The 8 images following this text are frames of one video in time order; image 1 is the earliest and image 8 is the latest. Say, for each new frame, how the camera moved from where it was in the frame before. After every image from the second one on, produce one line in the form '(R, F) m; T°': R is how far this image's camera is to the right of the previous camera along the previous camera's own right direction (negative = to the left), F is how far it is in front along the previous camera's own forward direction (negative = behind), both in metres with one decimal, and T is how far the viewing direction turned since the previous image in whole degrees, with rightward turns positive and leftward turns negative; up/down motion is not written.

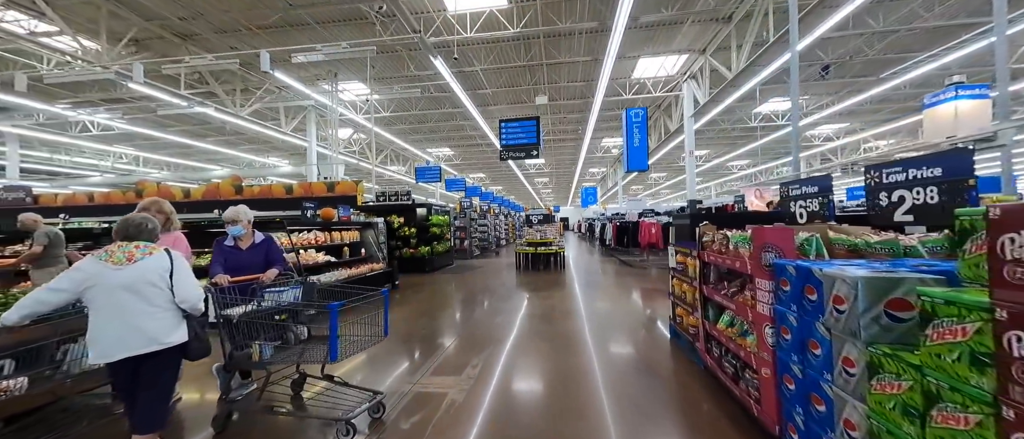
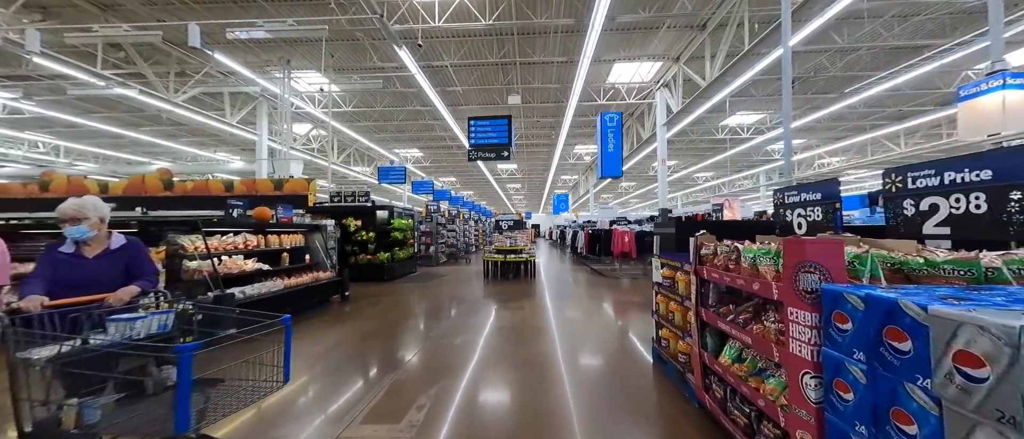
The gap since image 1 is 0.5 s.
(+0.1, +0.5) m; +5°
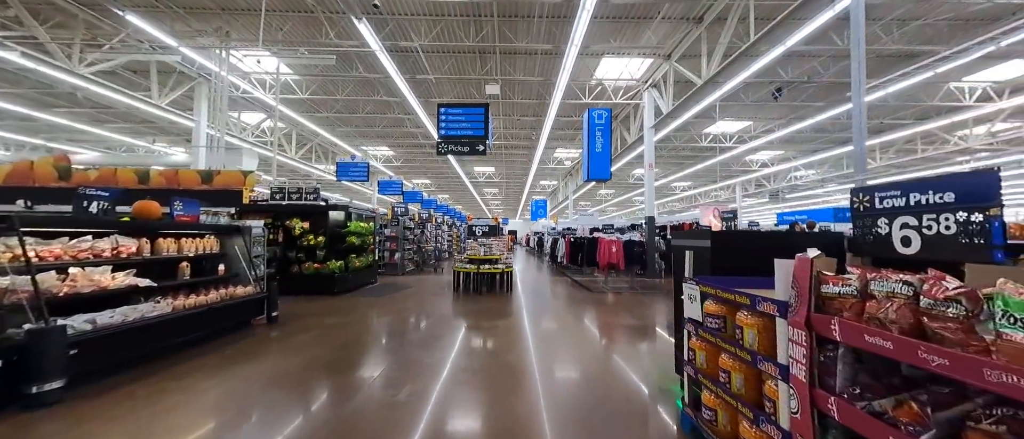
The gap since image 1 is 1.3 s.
(0.0, +0.9) m; +4°
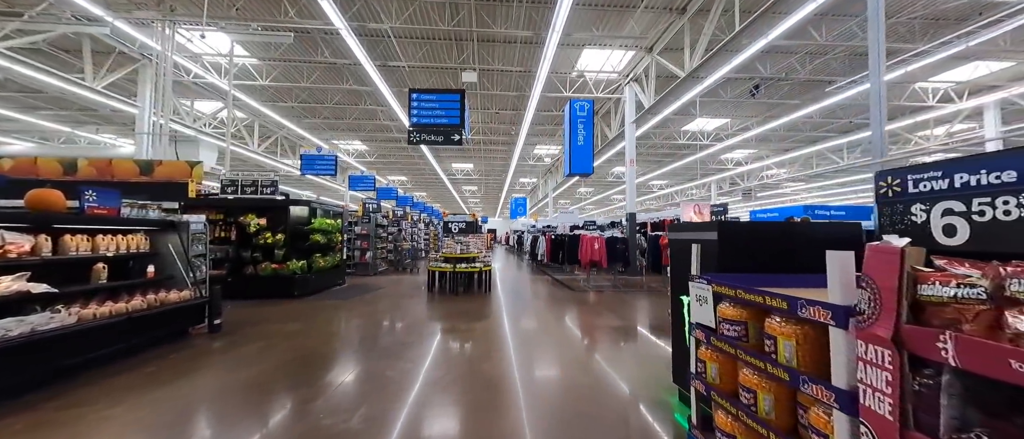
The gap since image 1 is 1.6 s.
(0.0, +0.3) m; +4°
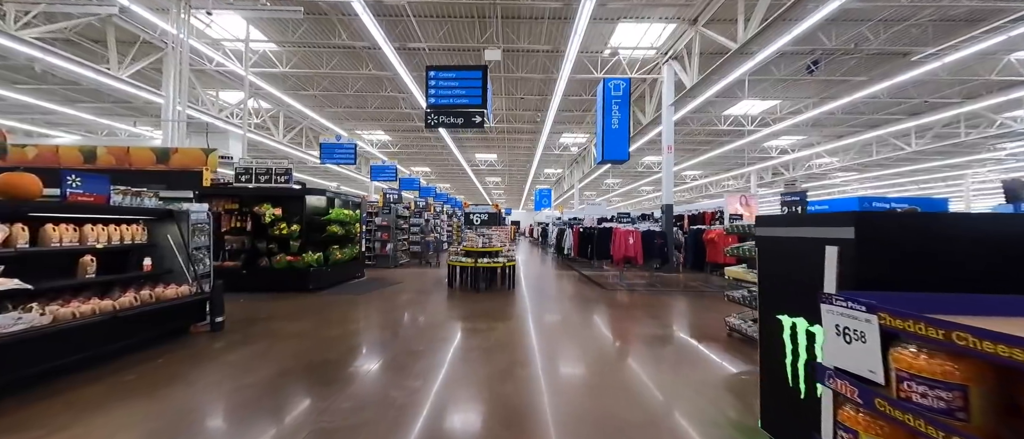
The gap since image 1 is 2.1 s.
(-0.1, +0.5) m; -4°
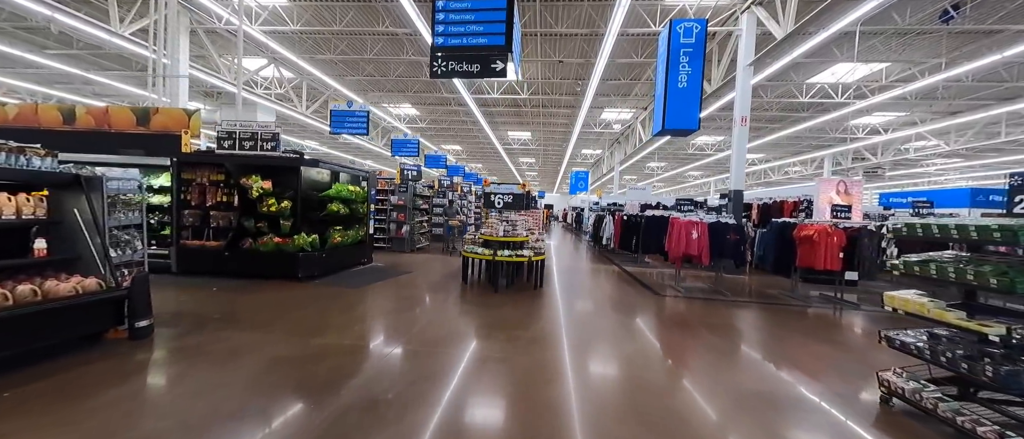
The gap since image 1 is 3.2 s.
(0.0, +1.2) m; -6°
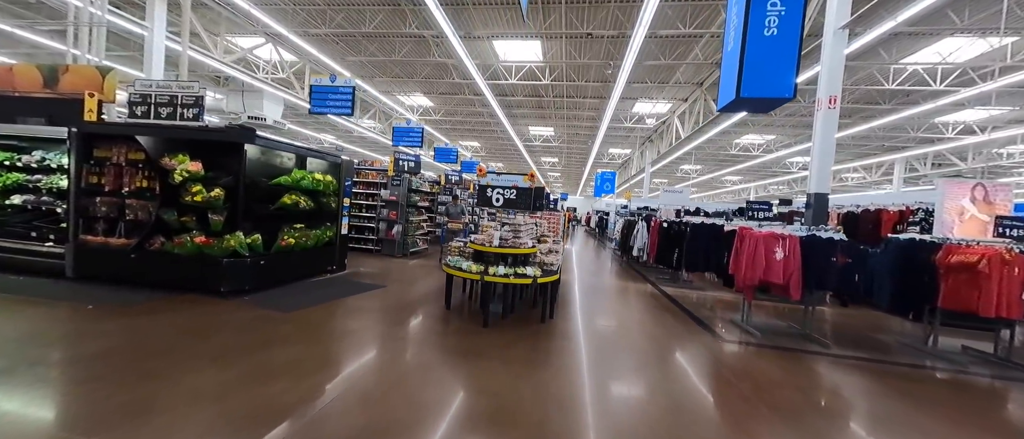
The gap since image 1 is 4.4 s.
(+0.2, +1.4) m; -4°
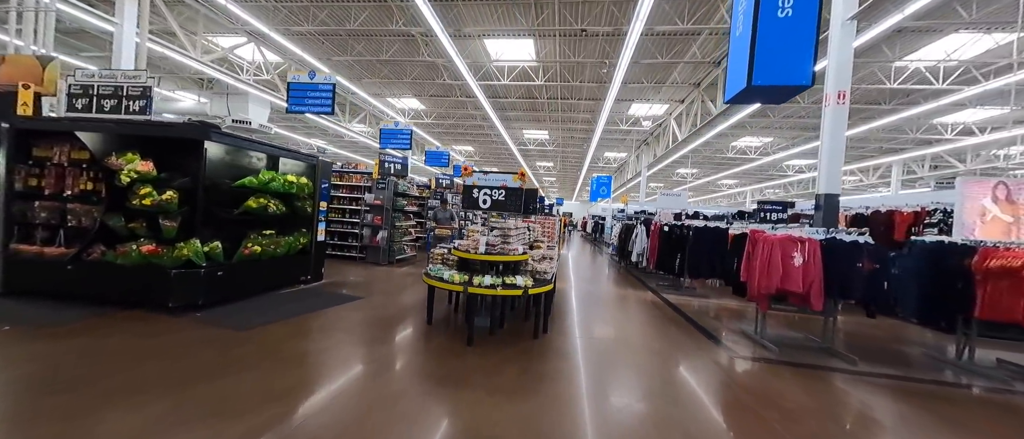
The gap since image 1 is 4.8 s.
(+0.1, +0.4) m; +1°
